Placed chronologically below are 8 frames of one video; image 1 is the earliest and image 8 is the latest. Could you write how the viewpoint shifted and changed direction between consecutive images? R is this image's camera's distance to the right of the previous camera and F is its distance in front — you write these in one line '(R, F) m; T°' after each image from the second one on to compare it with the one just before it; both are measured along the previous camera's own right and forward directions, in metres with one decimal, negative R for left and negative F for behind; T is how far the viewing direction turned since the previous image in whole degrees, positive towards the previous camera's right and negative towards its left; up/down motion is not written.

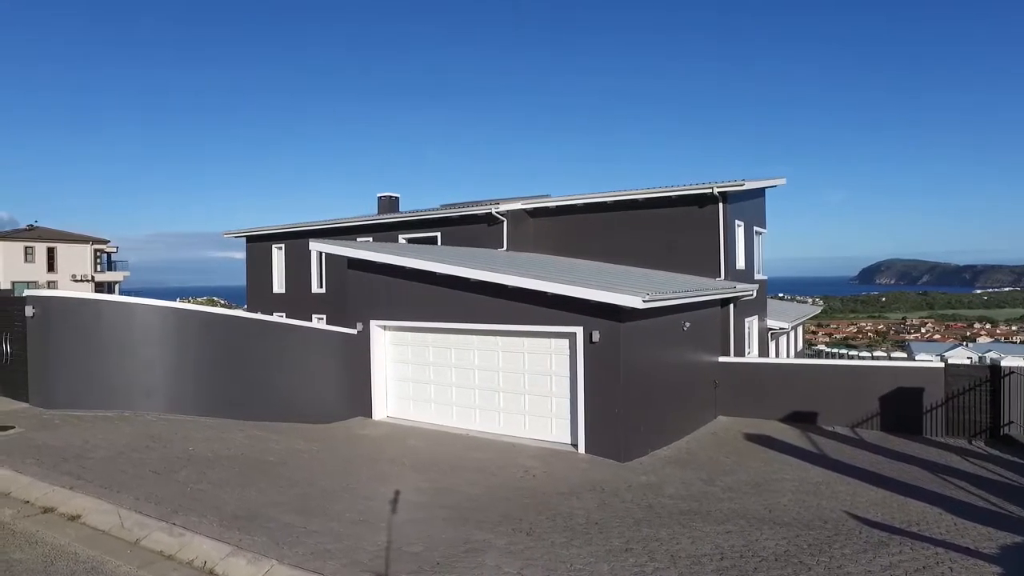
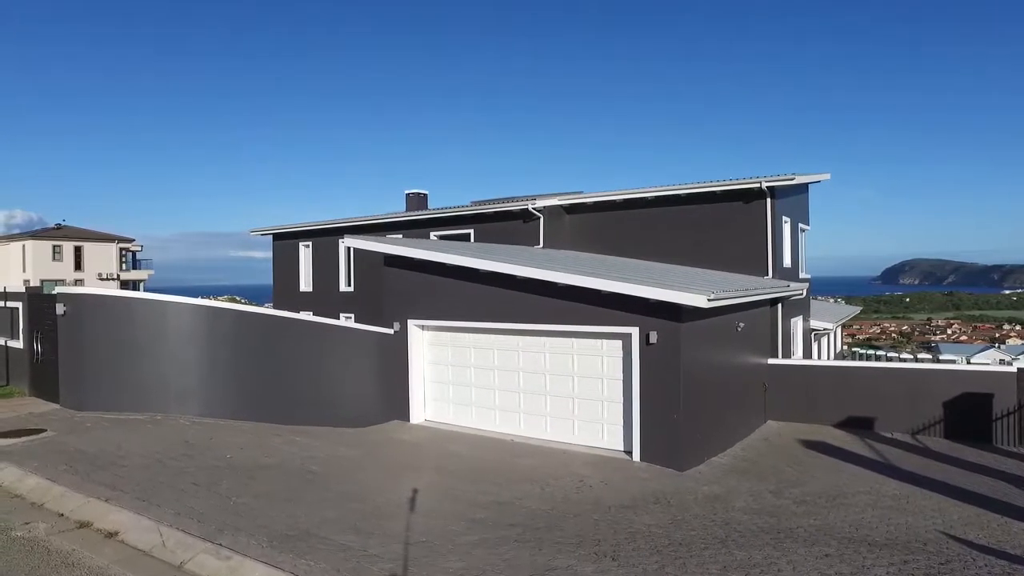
(-0.5, +0.6) m; -2°
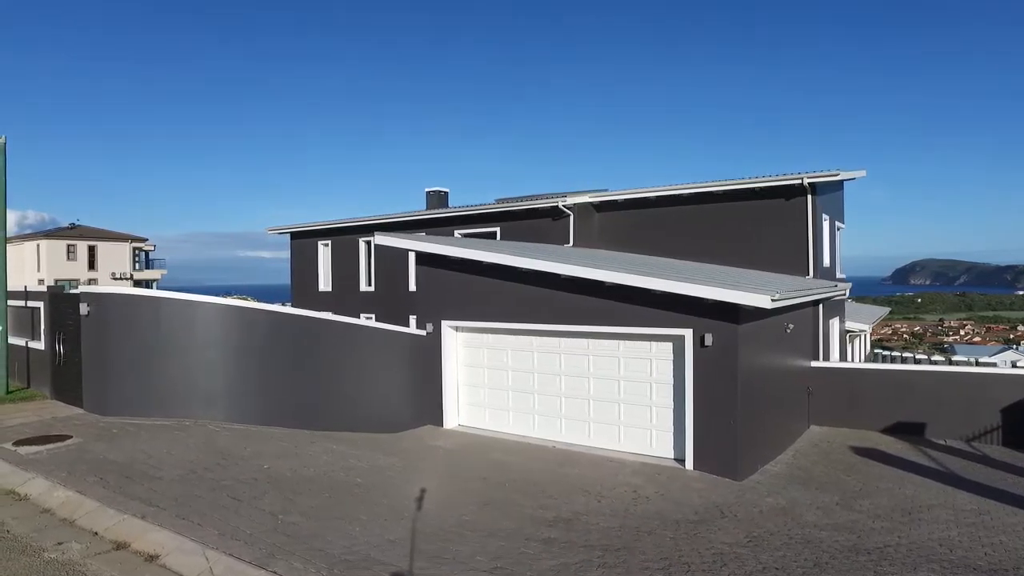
(-0.6, +0.5) m; -1°
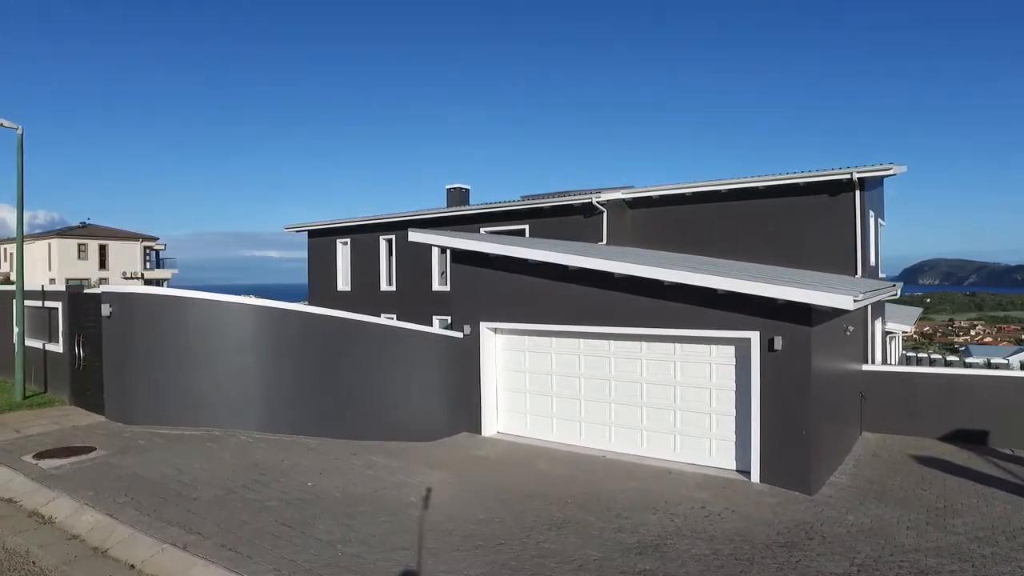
(-0.6, +0.7) m; -1°
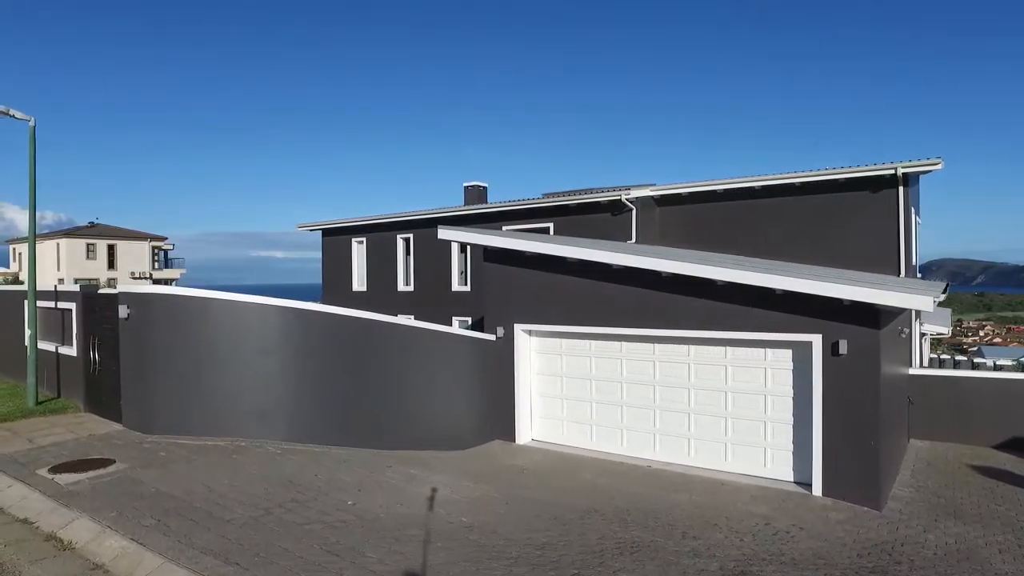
(-0.5, +0.6) m; 0°
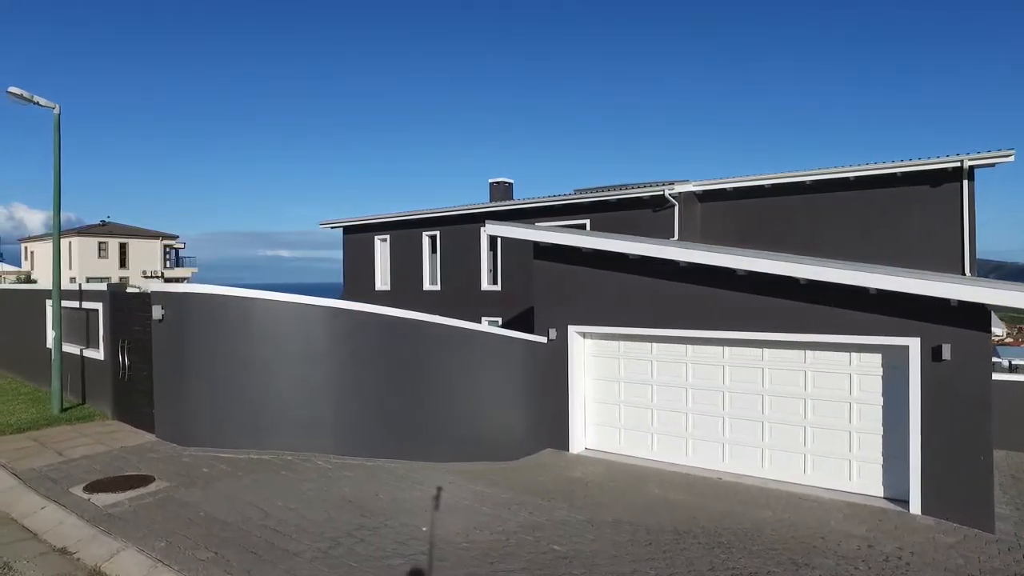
(-0.7, +0.7) m; 0°
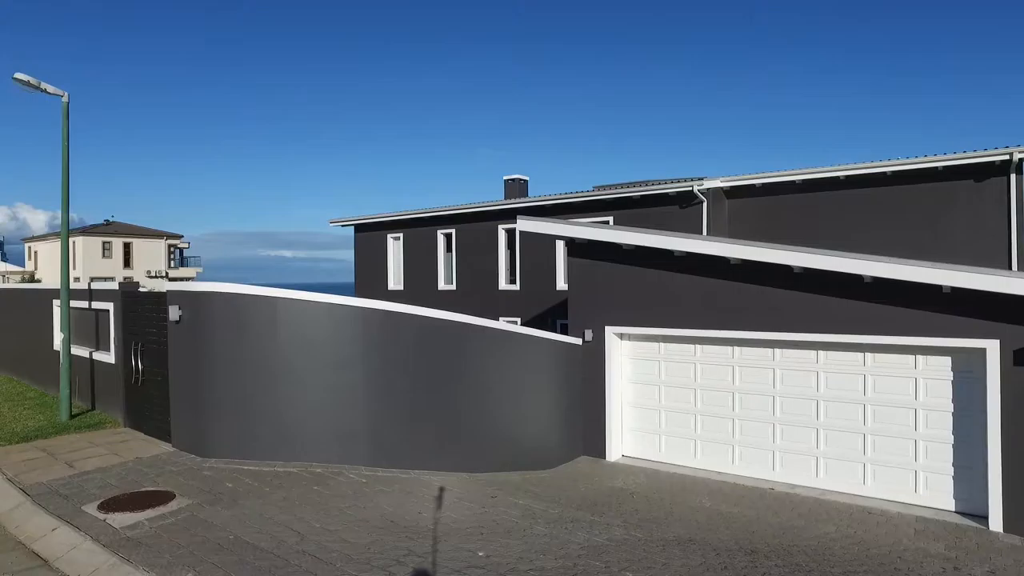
(-0.5, +0.6) m; 0°
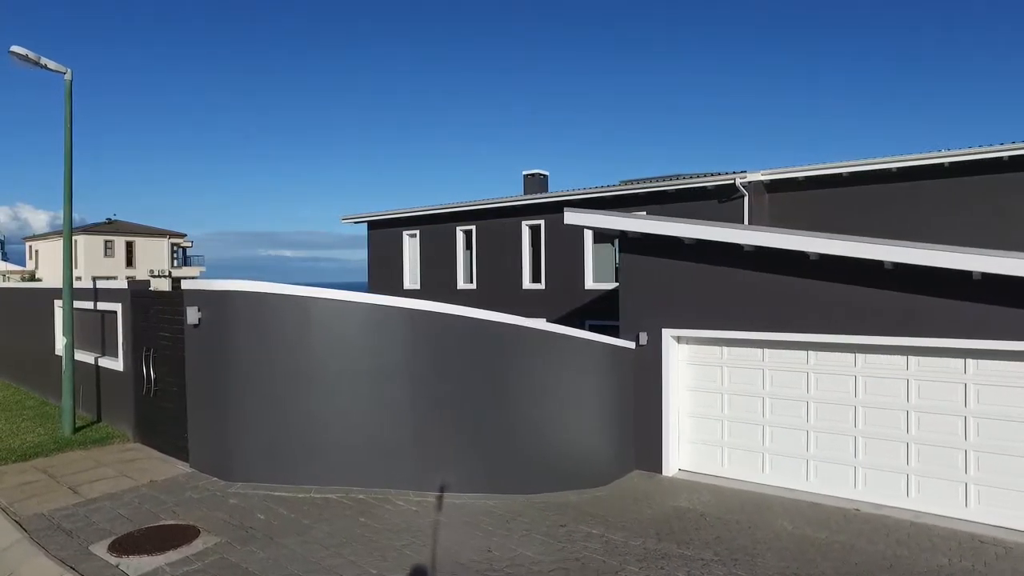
(-0.6, +0.9) m; 0°
